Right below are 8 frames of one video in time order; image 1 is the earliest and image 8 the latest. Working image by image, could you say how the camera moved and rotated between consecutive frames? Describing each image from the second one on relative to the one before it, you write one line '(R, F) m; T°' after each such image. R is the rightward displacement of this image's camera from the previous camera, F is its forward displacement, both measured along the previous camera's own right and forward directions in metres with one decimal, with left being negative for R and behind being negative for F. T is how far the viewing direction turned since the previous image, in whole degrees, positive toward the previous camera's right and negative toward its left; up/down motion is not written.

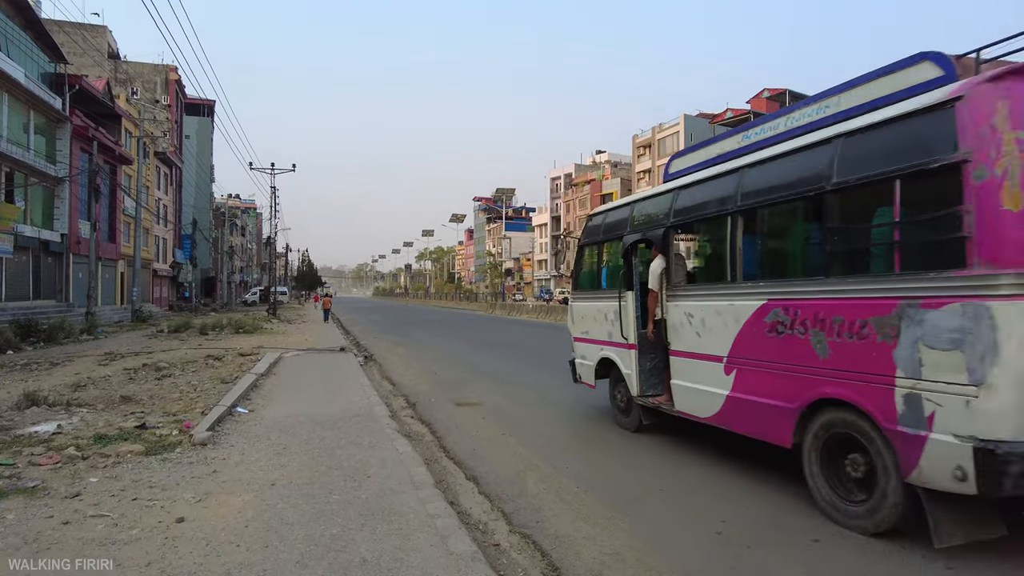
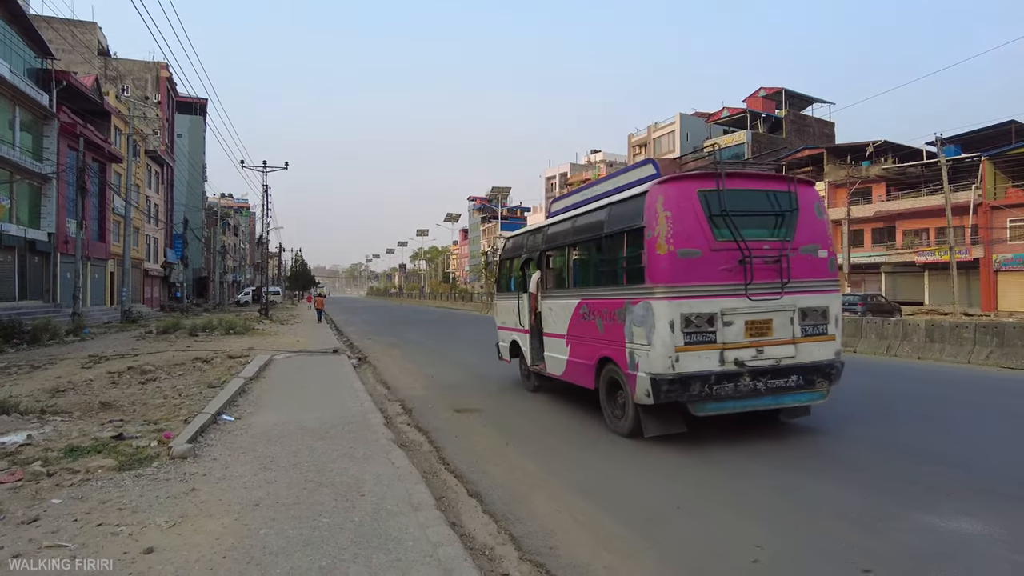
(-0.1, +0.4) m; 0°
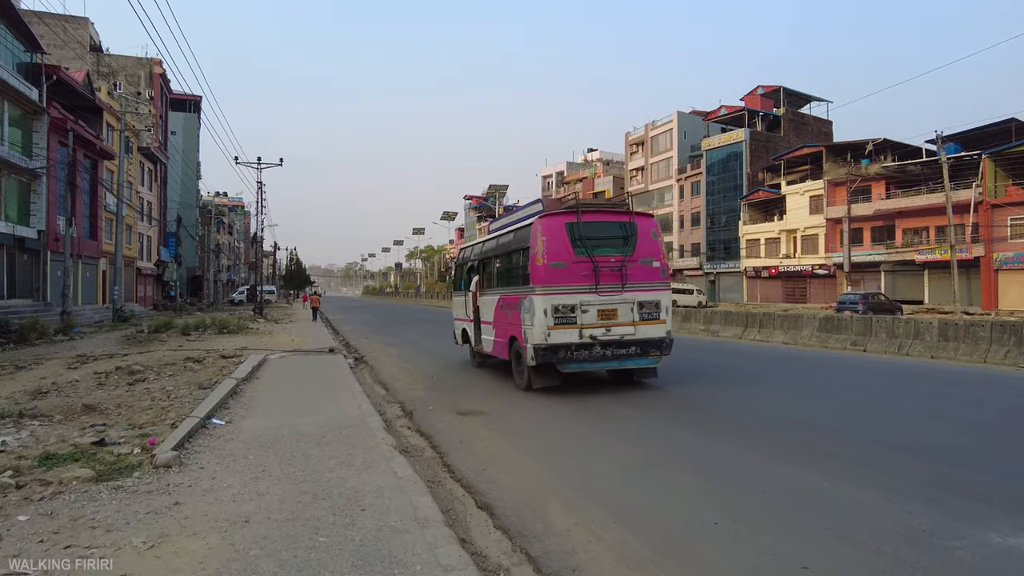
(-0.1, +0.4) m; 0°
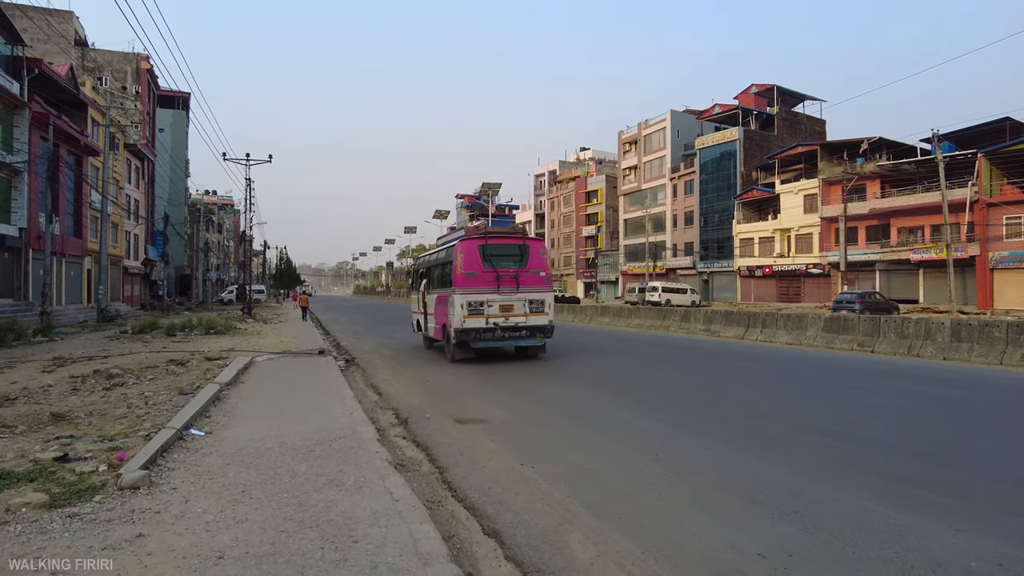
(-0.1, +0.5) m; +1°
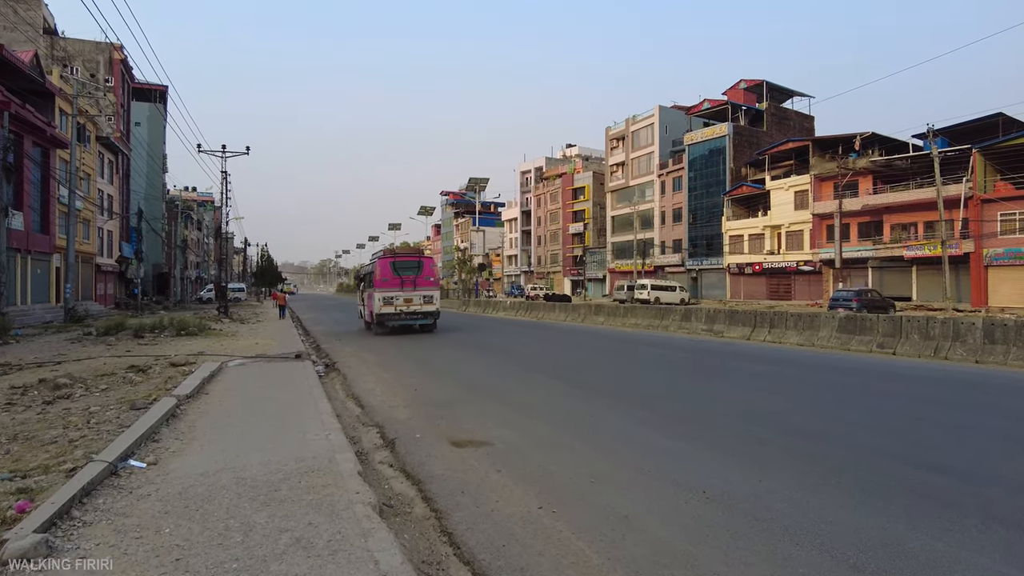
(-0.2, +1.1) m; +1°
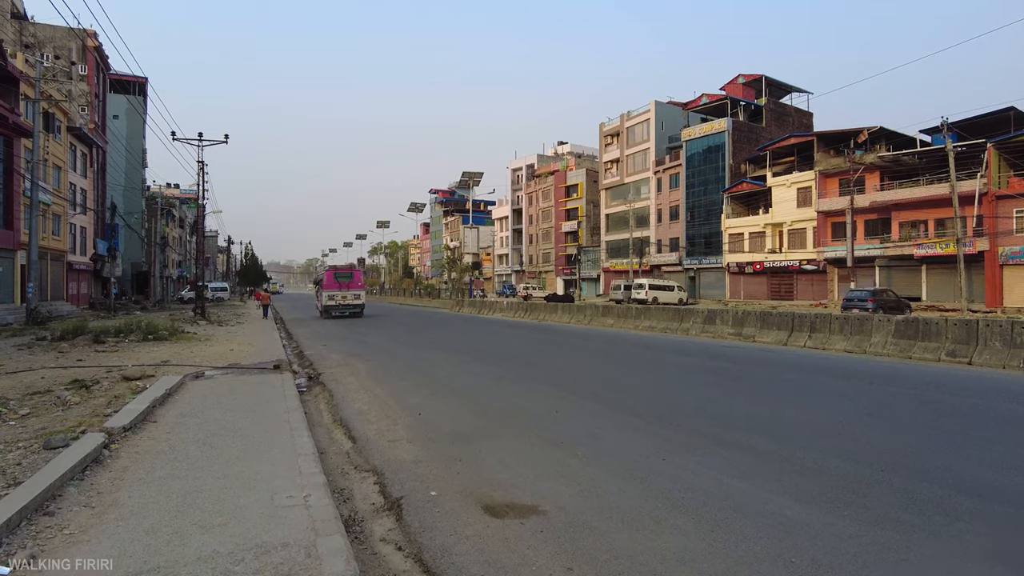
(-0.5, +1.9) m; +1°
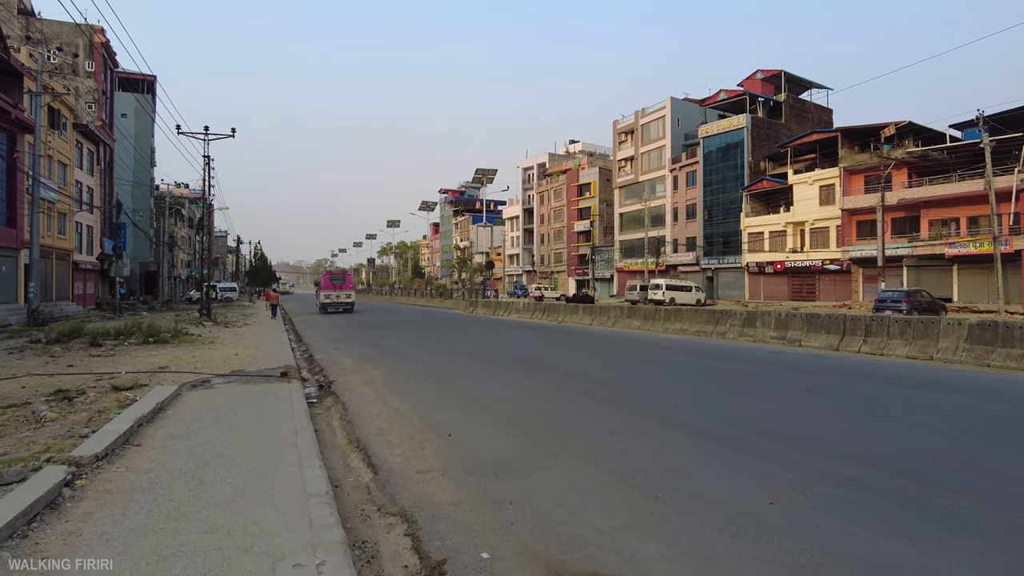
(-0.4, +1.2) m; -1°
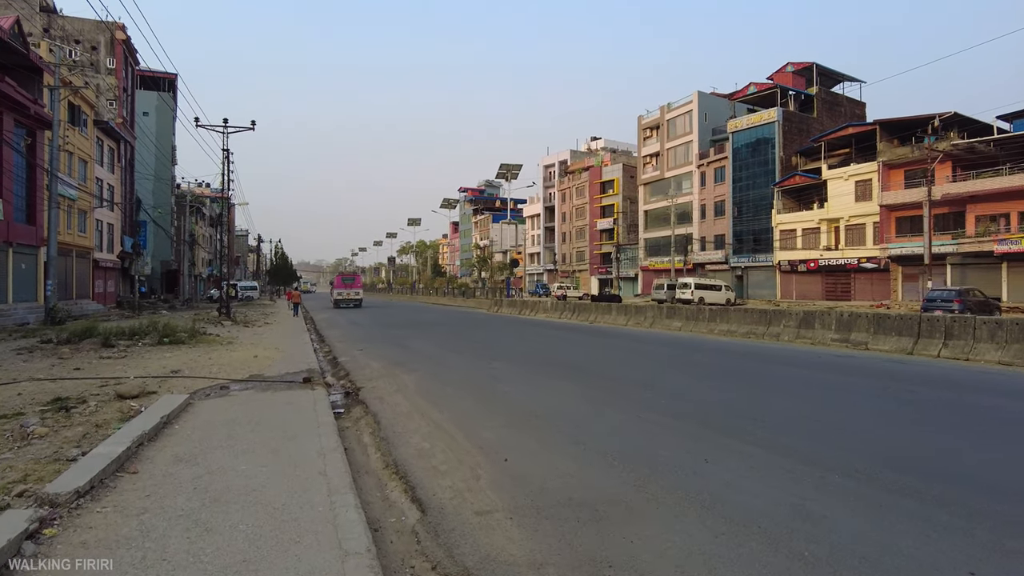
(-0.4, +1.1) m; -2°
